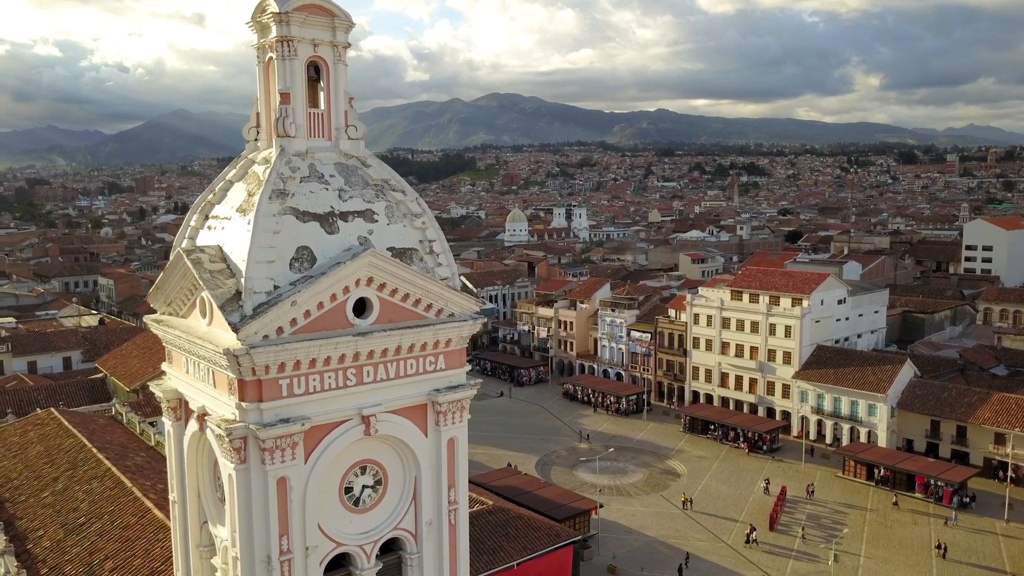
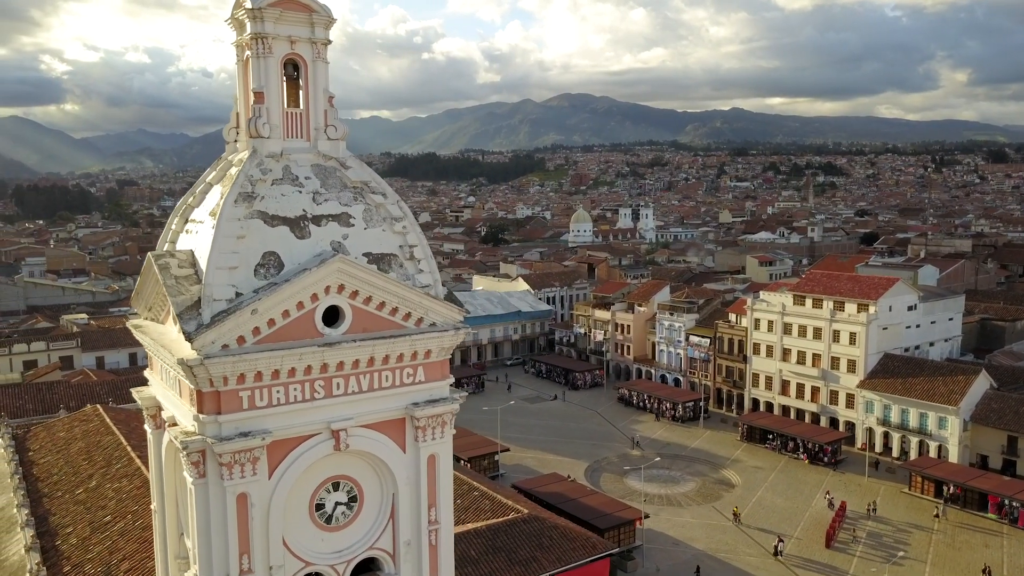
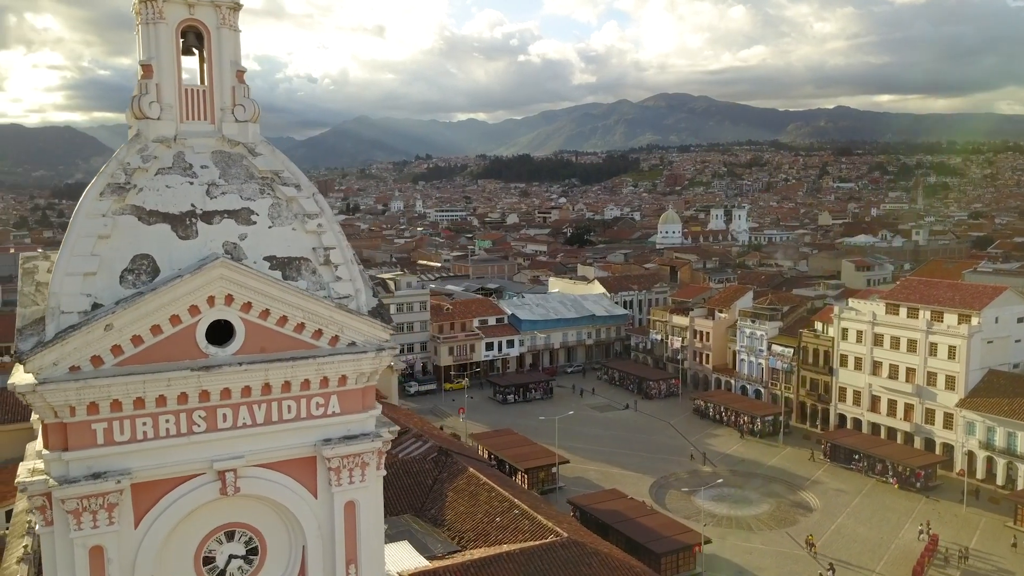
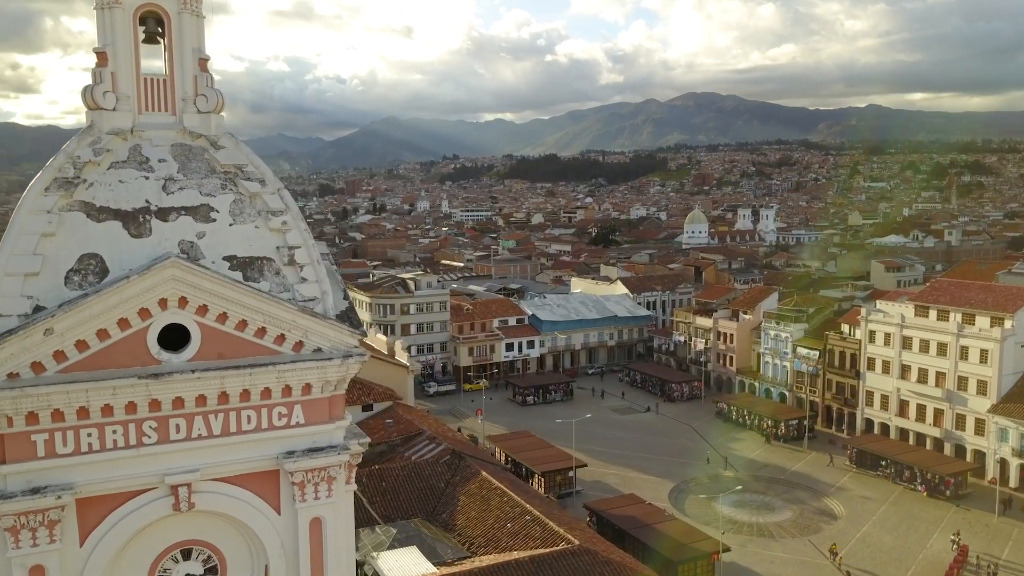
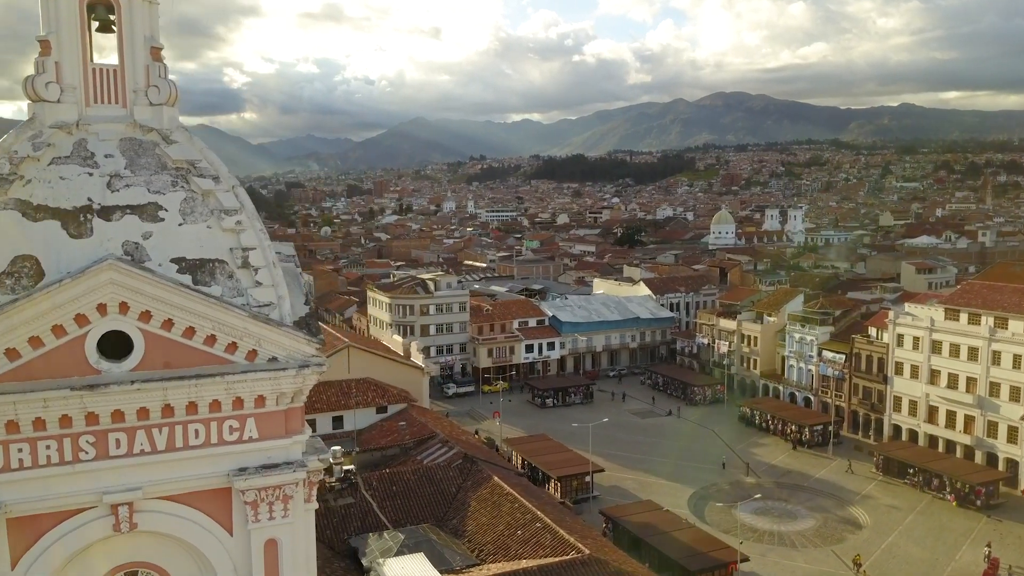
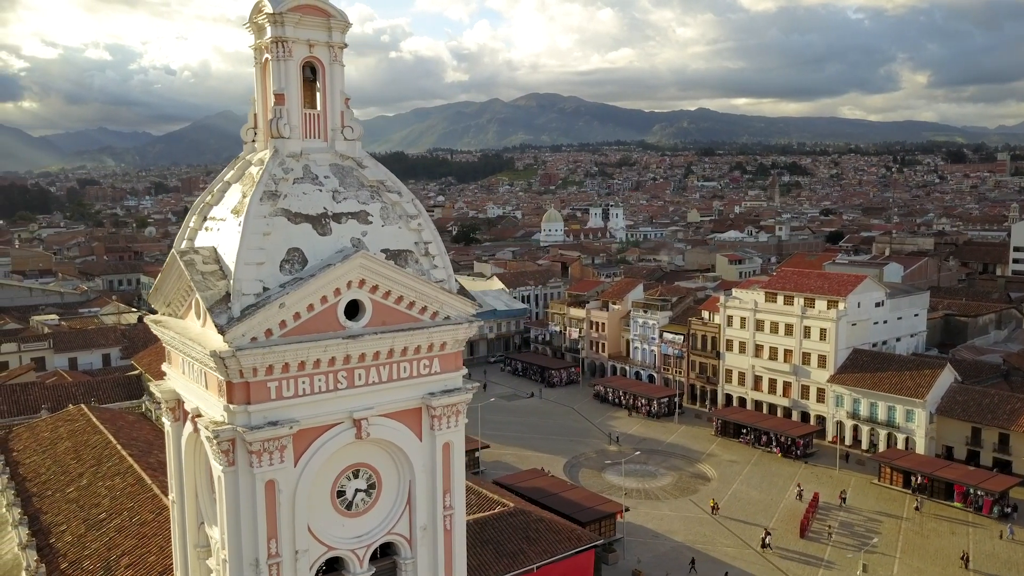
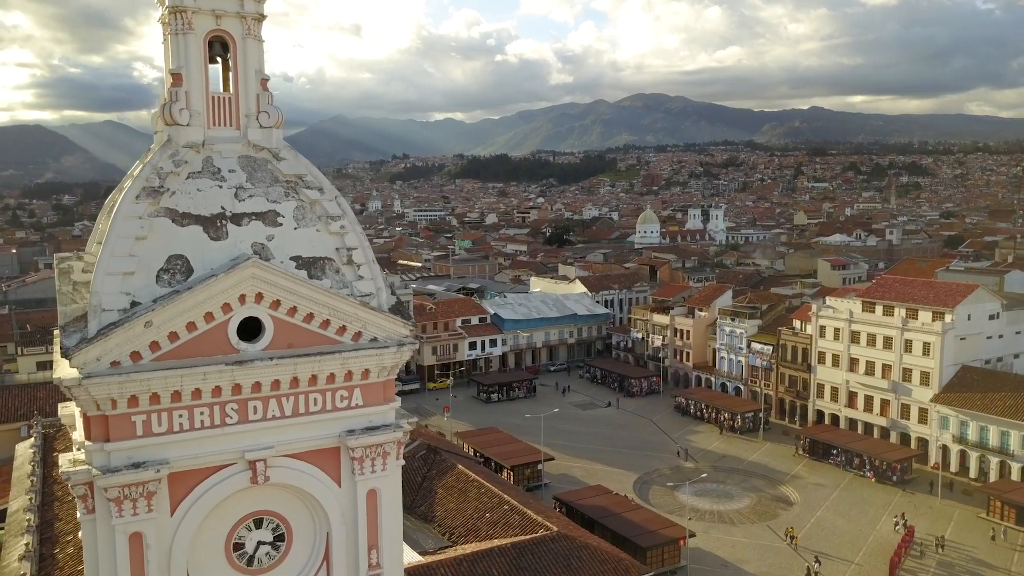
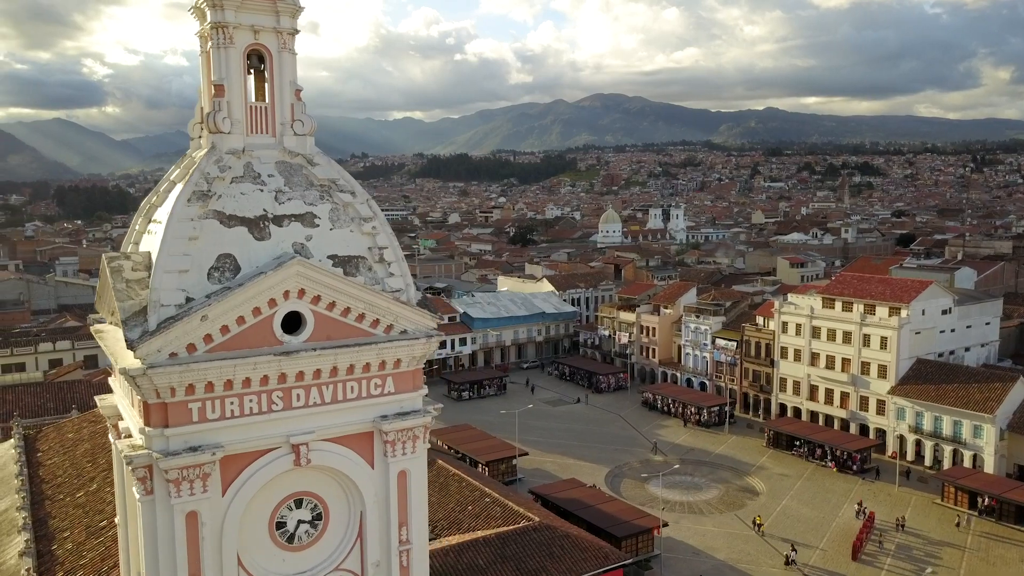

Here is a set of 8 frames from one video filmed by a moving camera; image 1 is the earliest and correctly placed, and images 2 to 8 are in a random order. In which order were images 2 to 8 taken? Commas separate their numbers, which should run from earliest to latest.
6, 2, 8, 7, 3, 4, 5
